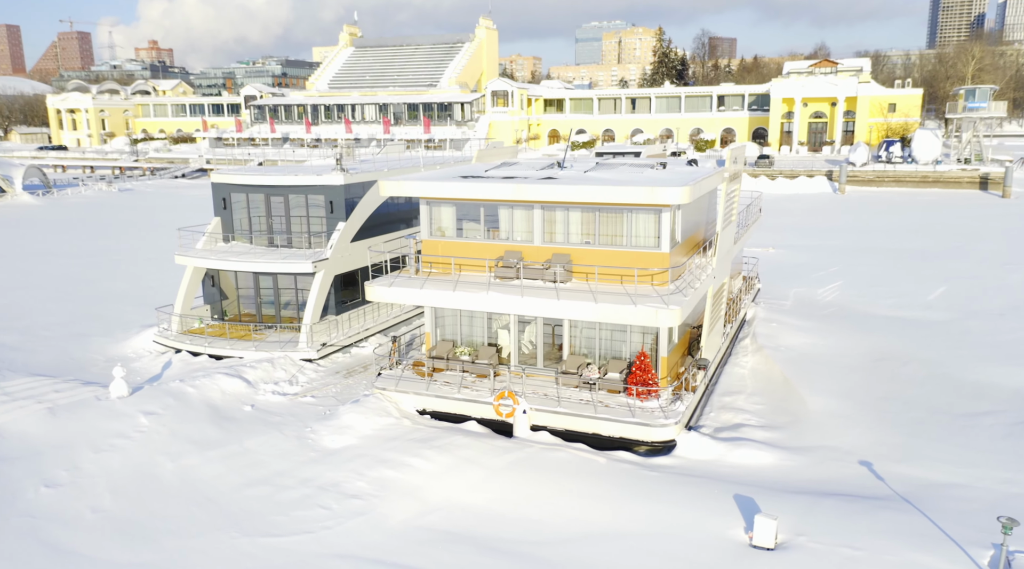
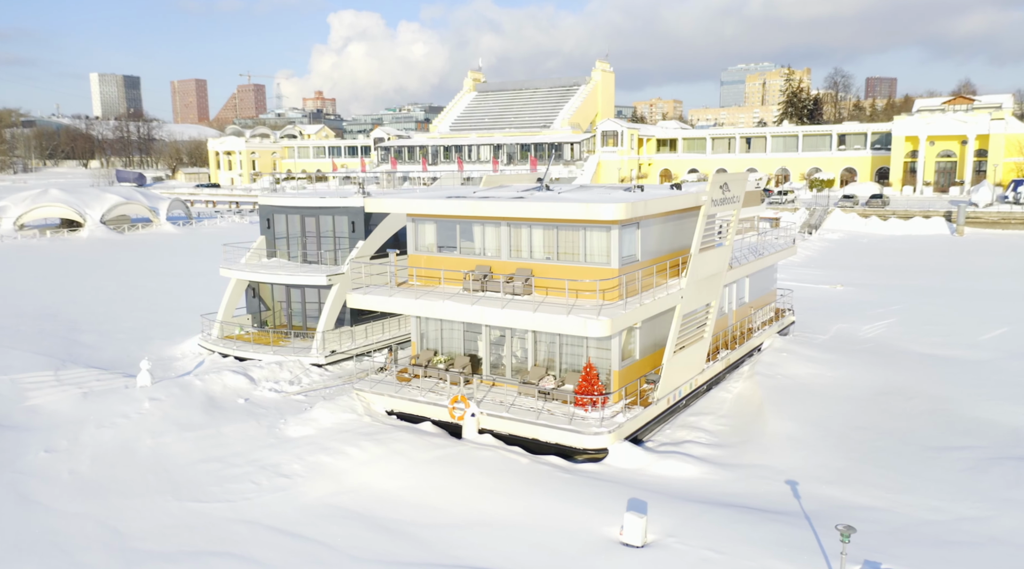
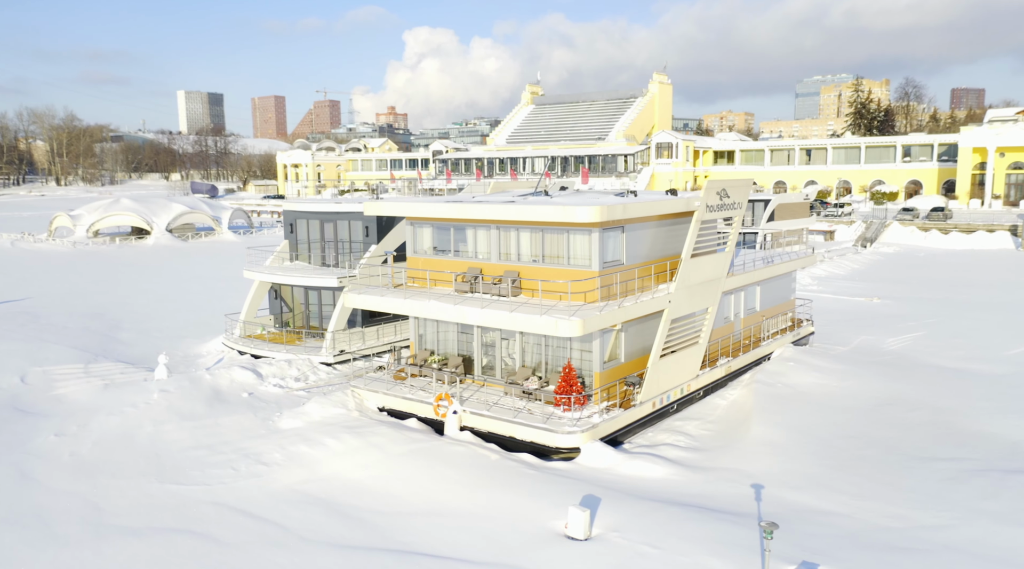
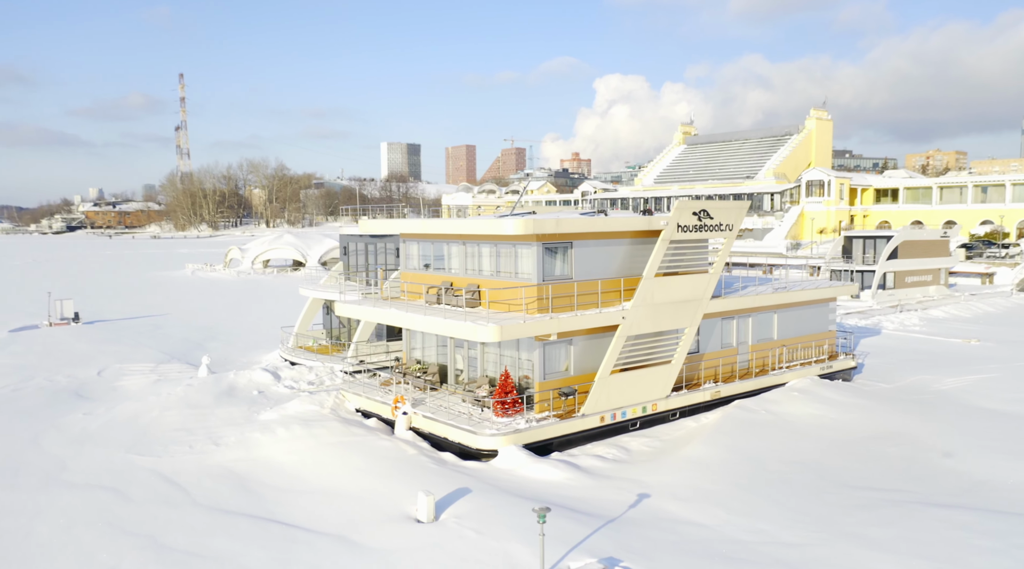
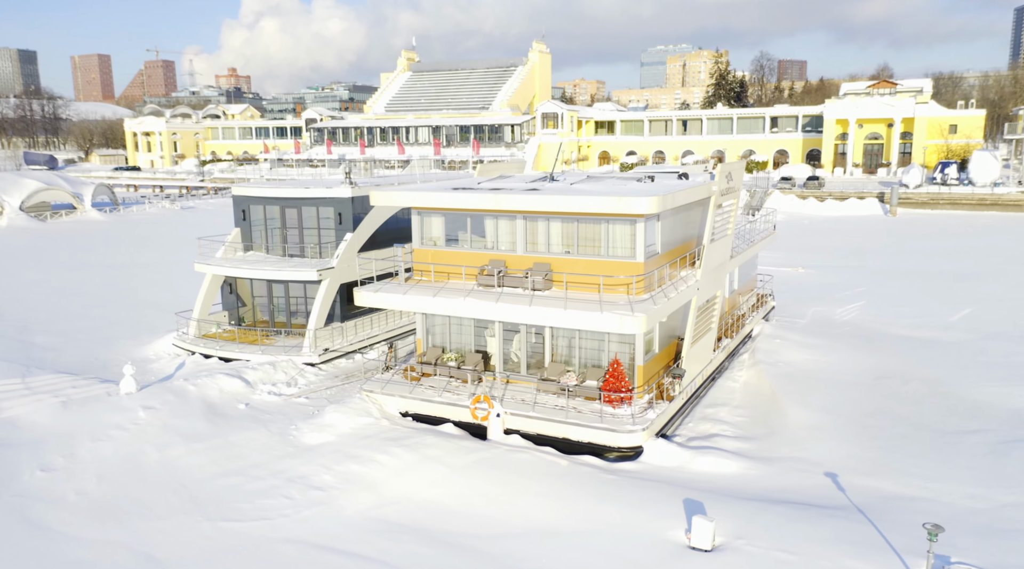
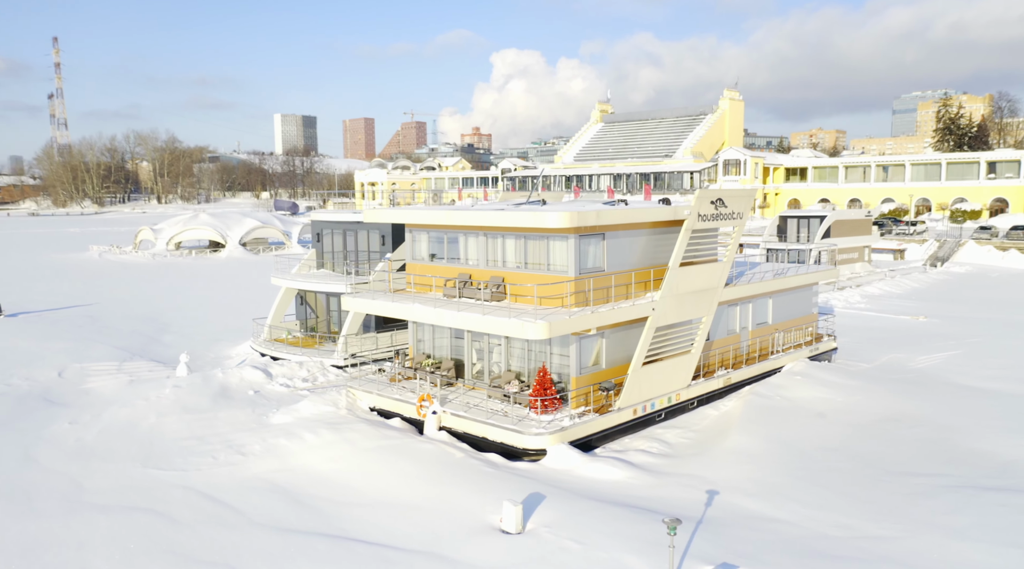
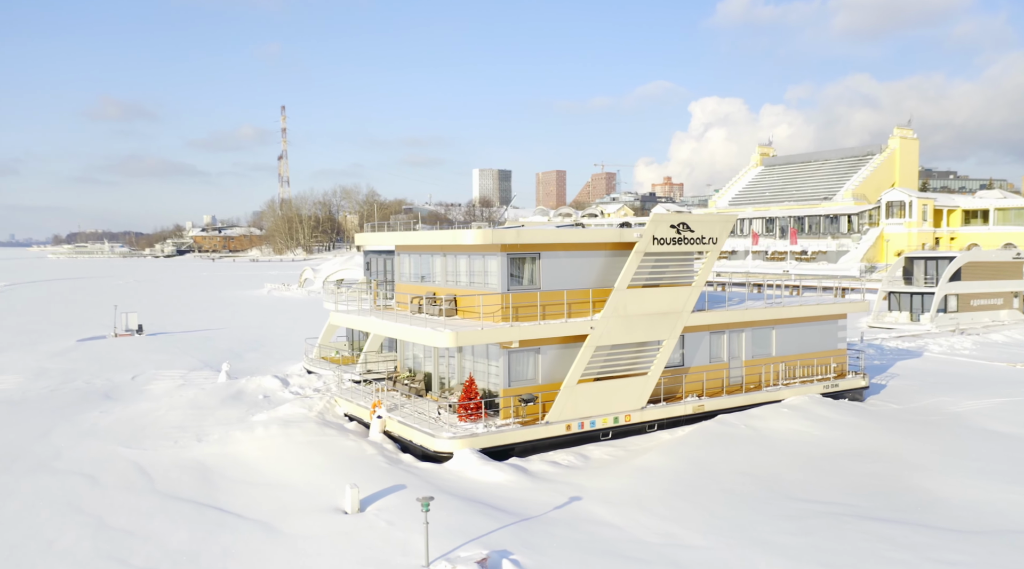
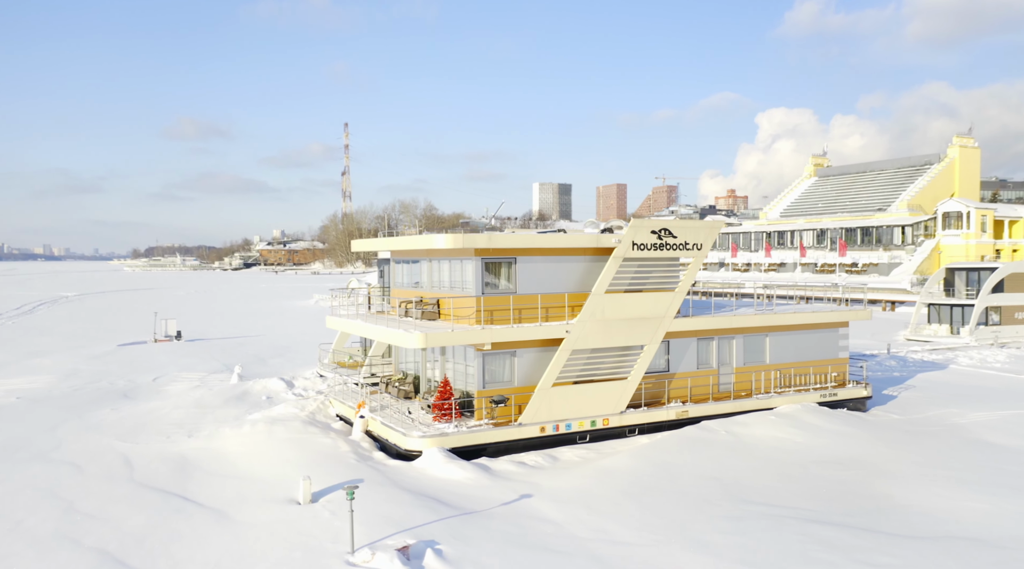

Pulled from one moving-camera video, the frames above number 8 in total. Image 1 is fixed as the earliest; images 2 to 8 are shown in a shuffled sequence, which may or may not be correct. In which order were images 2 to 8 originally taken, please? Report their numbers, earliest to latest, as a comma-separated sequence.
5, 2, 3, 6, 4, 7, 8
